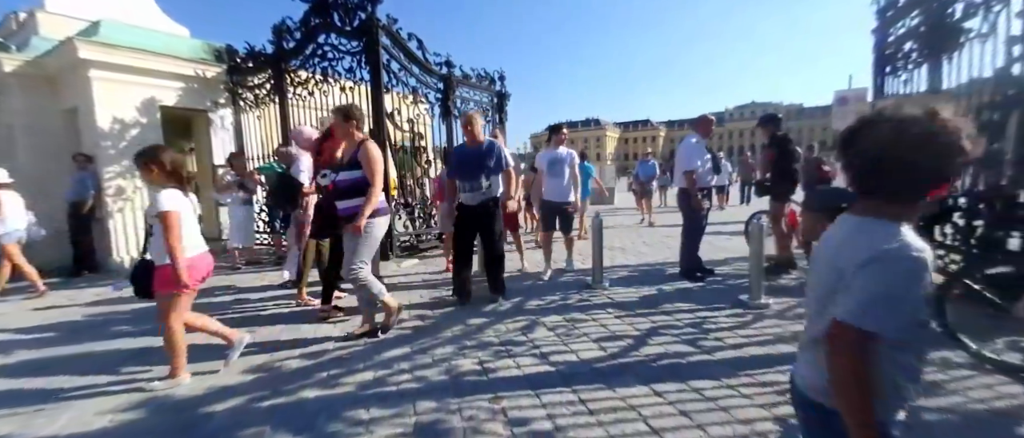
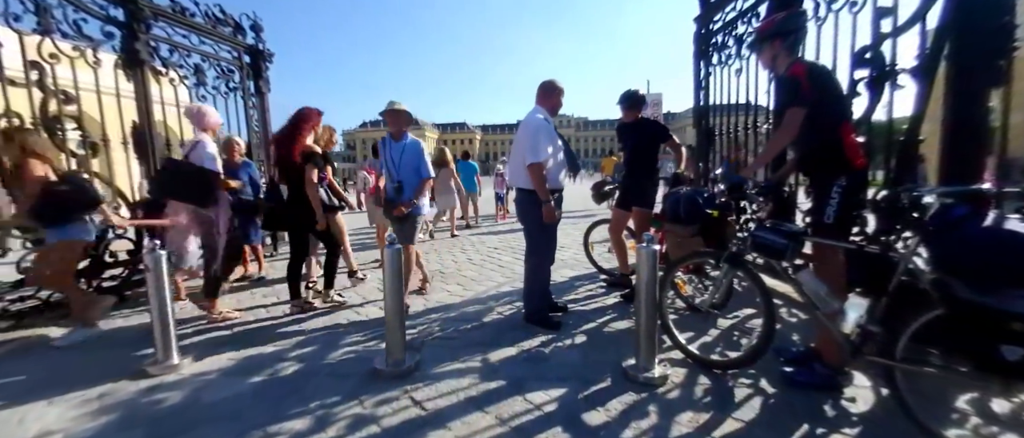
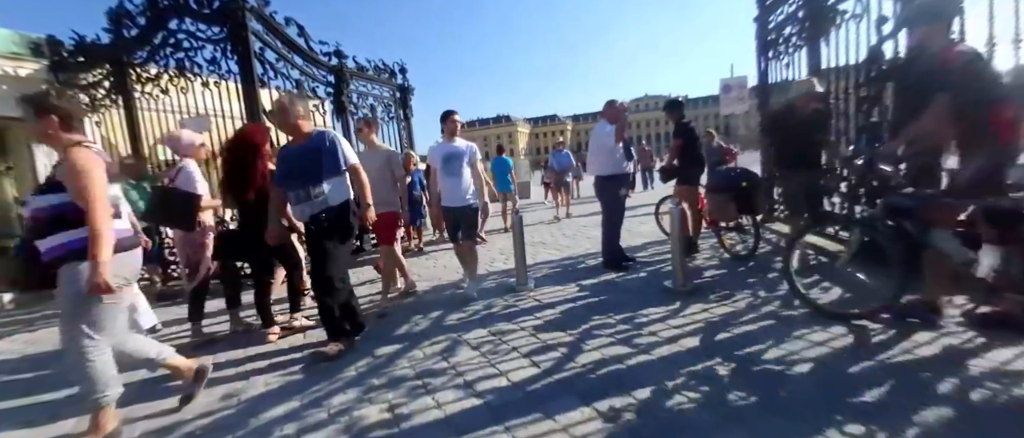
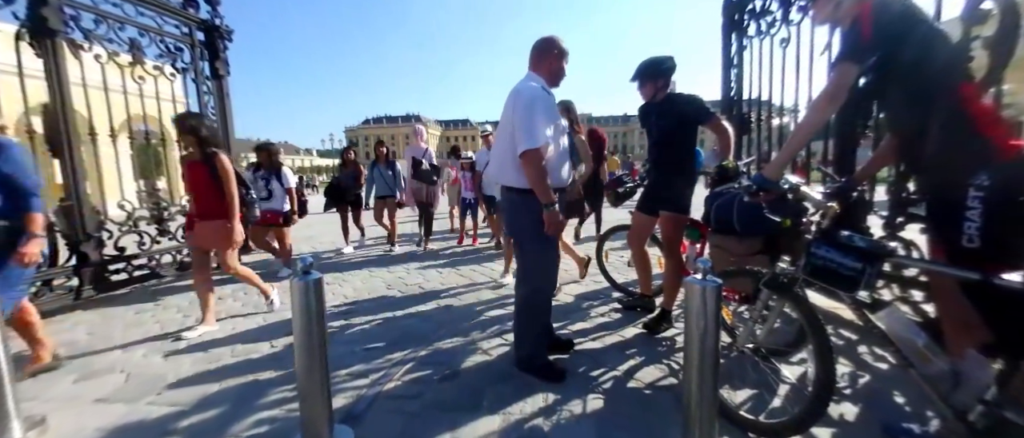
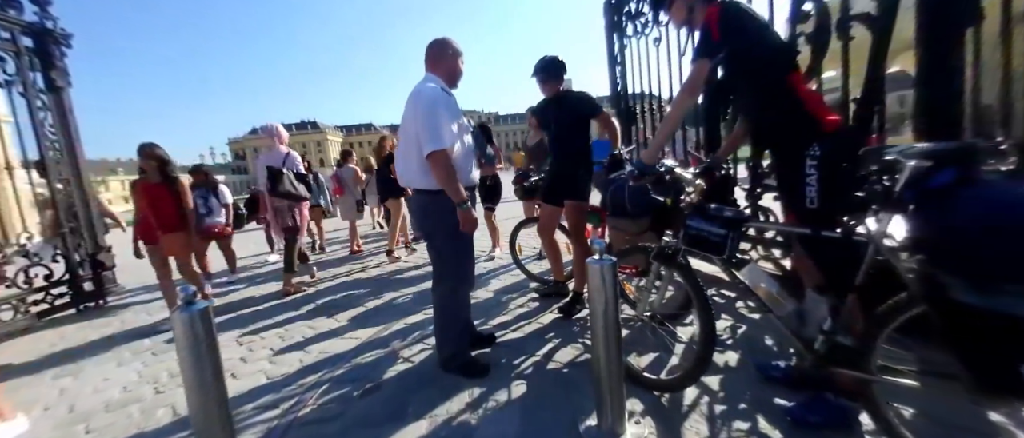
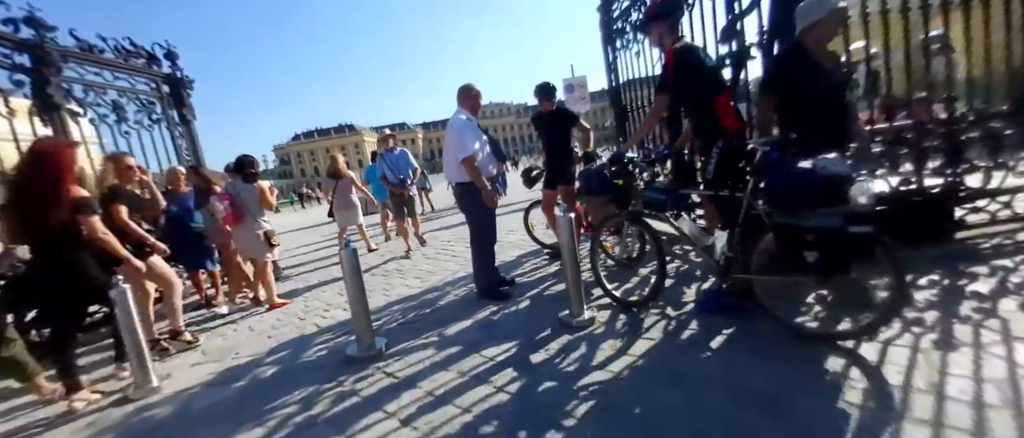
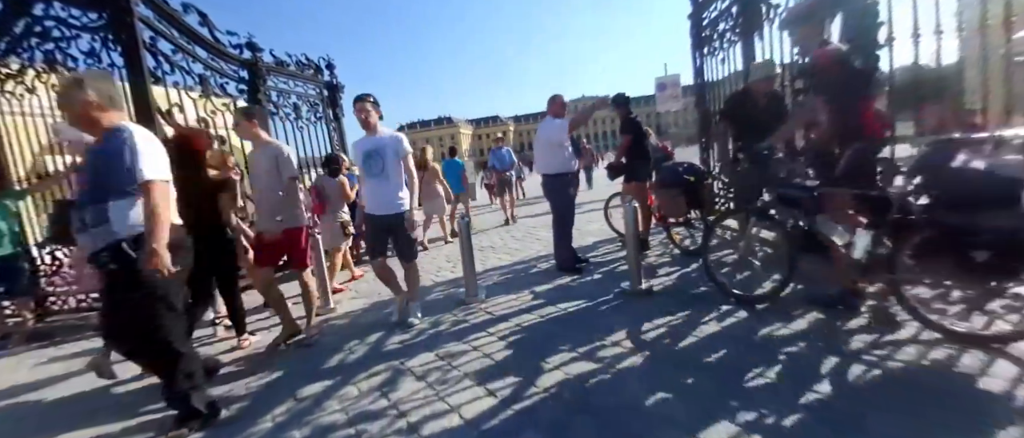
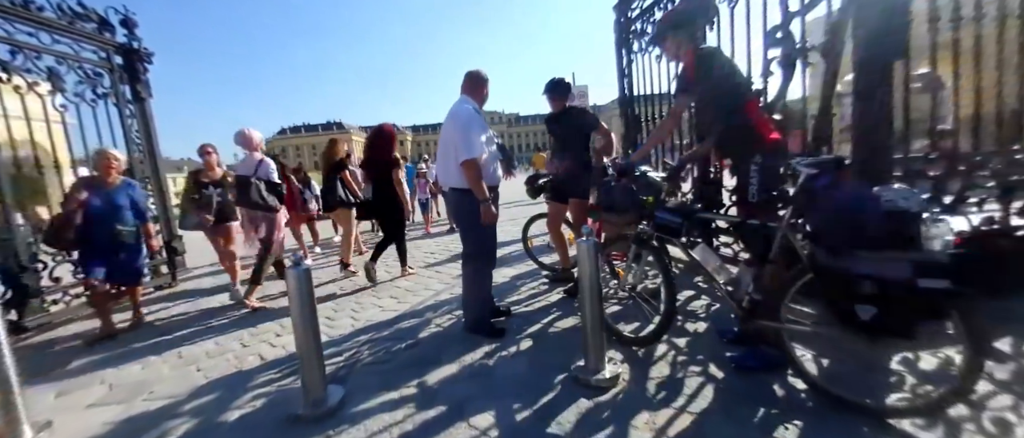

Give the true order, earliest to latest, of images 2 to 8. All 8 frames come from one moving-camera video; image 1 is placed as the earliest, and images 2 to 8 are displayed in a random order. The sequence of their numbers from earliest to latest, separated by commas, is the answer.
3, 7, 6, 2, 8, 5, 4
